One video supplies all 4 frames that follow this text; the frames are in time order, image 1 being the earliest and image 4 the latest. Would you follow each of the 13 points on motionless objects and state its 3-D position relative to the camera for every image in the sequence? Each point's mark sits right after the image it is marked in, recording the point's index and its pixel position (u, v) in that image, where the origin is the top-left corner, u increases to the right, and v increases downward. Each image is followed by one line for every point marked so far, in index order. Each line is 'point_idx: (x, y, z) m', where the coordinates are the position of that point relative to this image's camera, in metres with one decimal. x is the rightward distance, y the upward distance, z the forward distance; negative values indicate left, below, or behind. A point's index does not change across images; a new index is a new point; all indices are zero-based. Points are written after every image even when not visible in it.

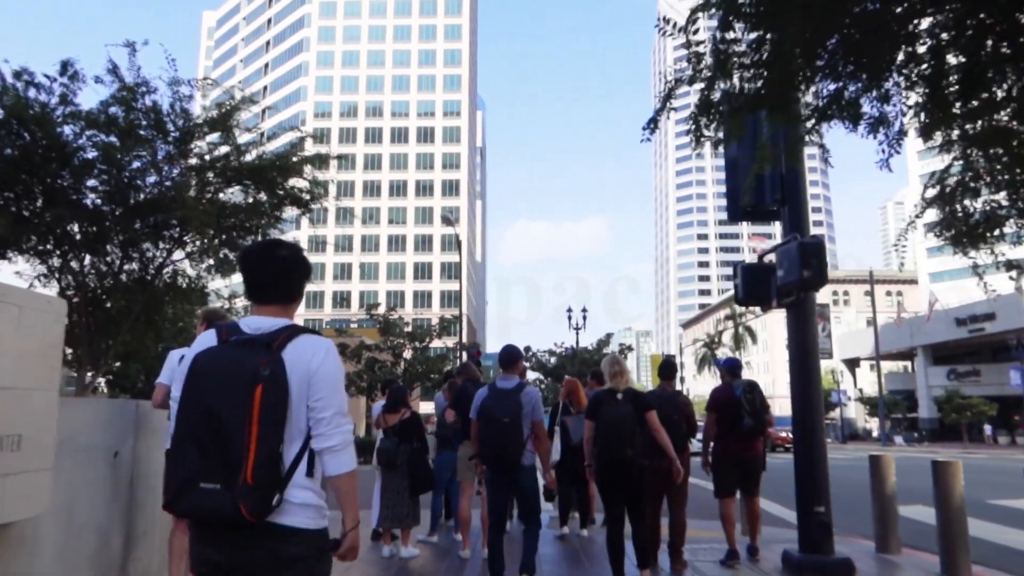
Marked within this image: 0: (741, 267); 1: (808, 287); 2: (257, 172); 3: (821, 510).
0: (+1.9, +0.2, +7.3) m
1: (+2.2, 0.0, +6.5) m
2: (-3.3, +1.5, +11.5) m
3: (+2.3, -1.7, +6.6) m
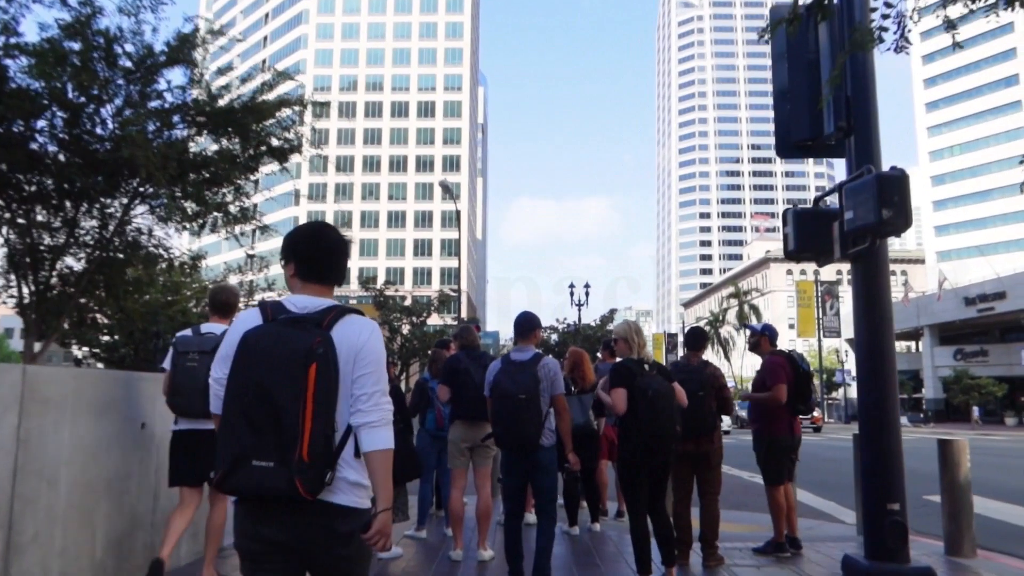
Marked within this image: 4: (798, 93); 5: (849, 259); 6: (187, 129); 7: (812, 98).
0: (+1.9, +0.5, +6.0) m
1: (+2.2, +0.3, +5.2) m
2: (-3.3, +2.0, +10.2) m
3: (+2.3, -1.3, +5.4) m
4: (+2.0, +1.4, +6.1) m
5: (+2.1, +0.2, +5.7) m
6: (-3.7, +1.8, +10.1) m
7: (+2.1, +1.3, +6.1) m
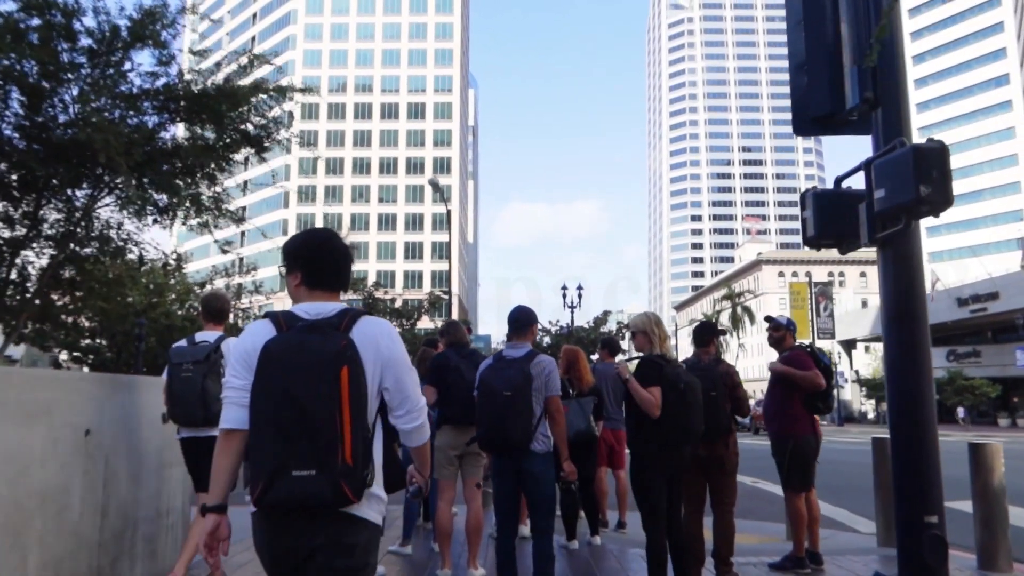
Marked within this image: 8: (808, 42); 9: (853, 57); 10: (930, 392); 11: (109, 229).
0: (+1.8, +0.6, +5.4) m
1: (+2.1, +0.4, +4.6) m
2: (-3.4, +2.0, +9.5) m
3: (+2.3, -1.3, +4.8) m
4: (+1.9, +1.4, +5.6) m
5: (+2.1, +0.3, +5.1) m
6: (-3.8, +1.8, +9.5) m
7: (+2.0, +1.4, +5.6) m
8: (+1.9, +1.5, +5.6) m
9: (+2.1, +1.4, +5.4) m
10: (+2.3, -0.5, +4.9) m
11: (-4.6, +0.7, +10.0) m
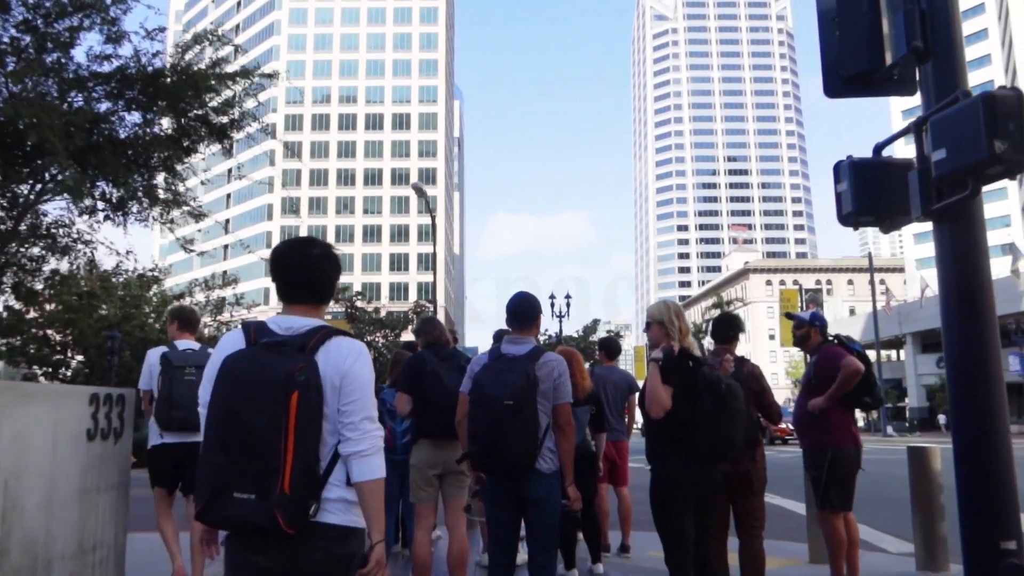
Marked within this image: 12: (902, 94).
0: (+1.8, +0.7, +4.6) m
1: (+2.1, +0.5, +3.8) m
2: (-3.5, +2.0, +8.7) m
3: (+2.3, -1.2, +4.0) m
4: (+1.9, +1.5, +4.8) m
5: (+2.0, +0.3, +4.3) m
6: (-3.9, +1.8, +8.6) m
7: (+1.9, +1.5, +4.8) m
8: (+1.8, +1.6, +4.9) m
9: (+2.0, +1.5, +4.6) m
10: (+2.3, -0.5, +4.1) m
11: (-4.7, +0.6, +9.1) m
12: (+2.1, +1.1, +4.9) m
